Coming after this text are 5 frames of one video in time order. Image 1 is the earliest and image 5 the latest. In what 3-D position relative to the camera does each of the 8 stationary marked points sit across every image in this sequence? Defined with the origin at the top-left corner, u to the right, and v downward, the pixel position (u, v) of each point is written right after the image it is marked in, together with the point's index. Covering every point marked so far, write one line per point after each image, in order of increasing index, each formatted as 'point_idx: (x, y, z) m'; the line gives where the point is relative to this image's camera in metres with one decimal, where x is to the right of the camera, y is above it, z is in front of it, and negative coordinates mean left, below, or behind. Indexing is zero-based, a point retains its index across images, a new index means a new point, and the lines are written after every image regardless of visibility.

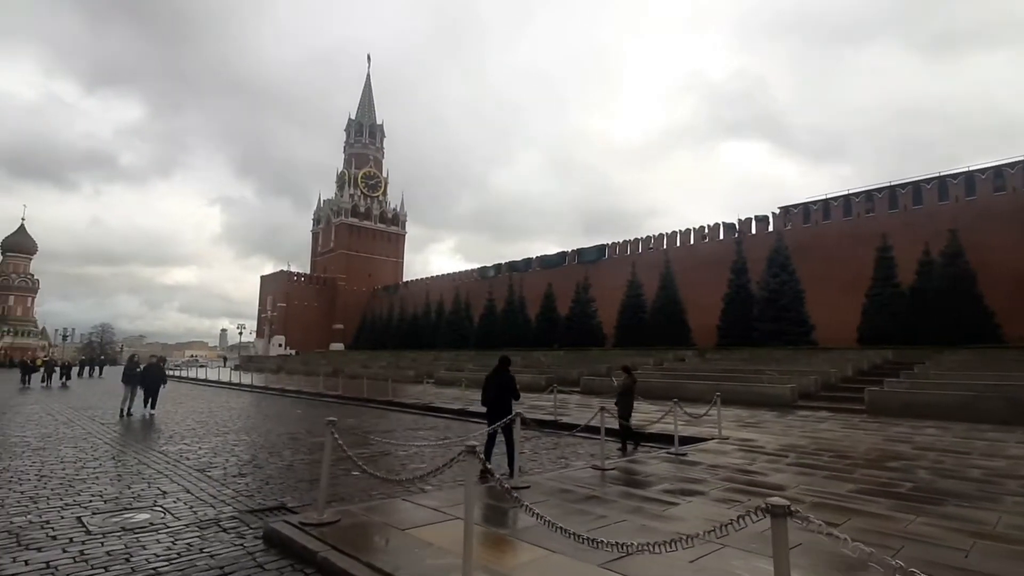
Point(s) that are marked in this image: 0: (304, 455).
0: (-2.8, -2.2, +6.6) m
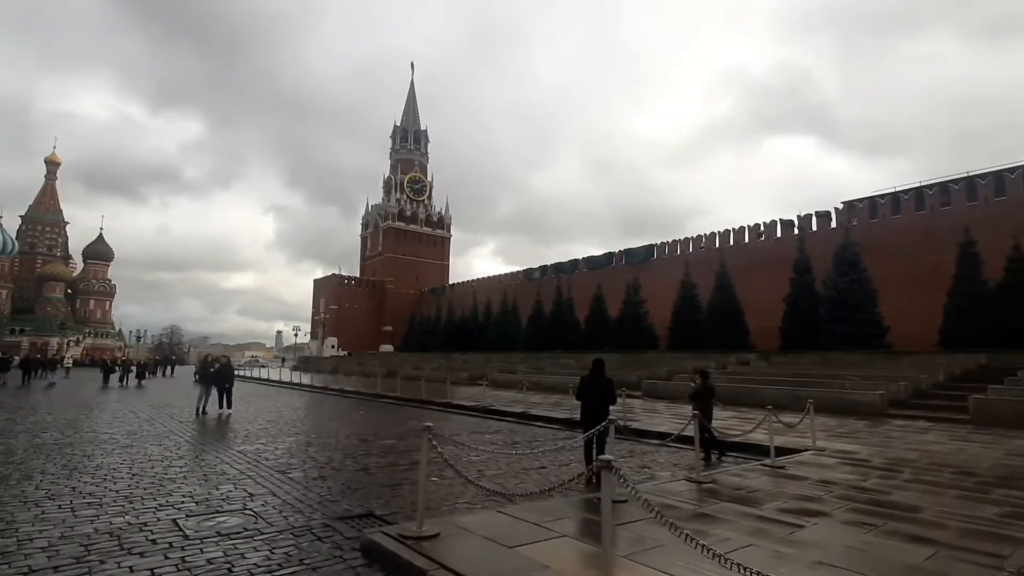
0: (-1.8, -2.2, +6.5) m
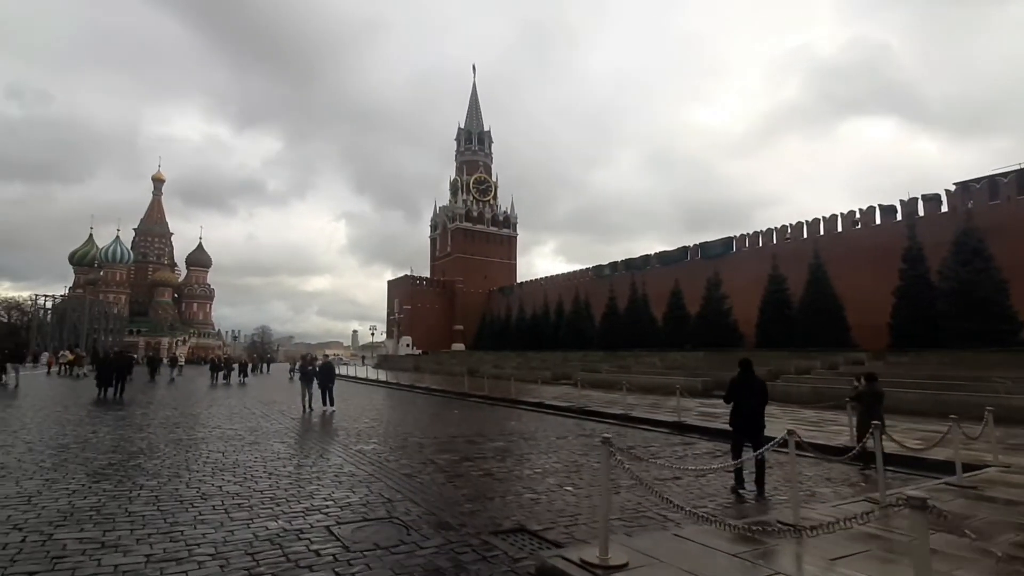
0: (-0.2, -2.2, +6.3) m
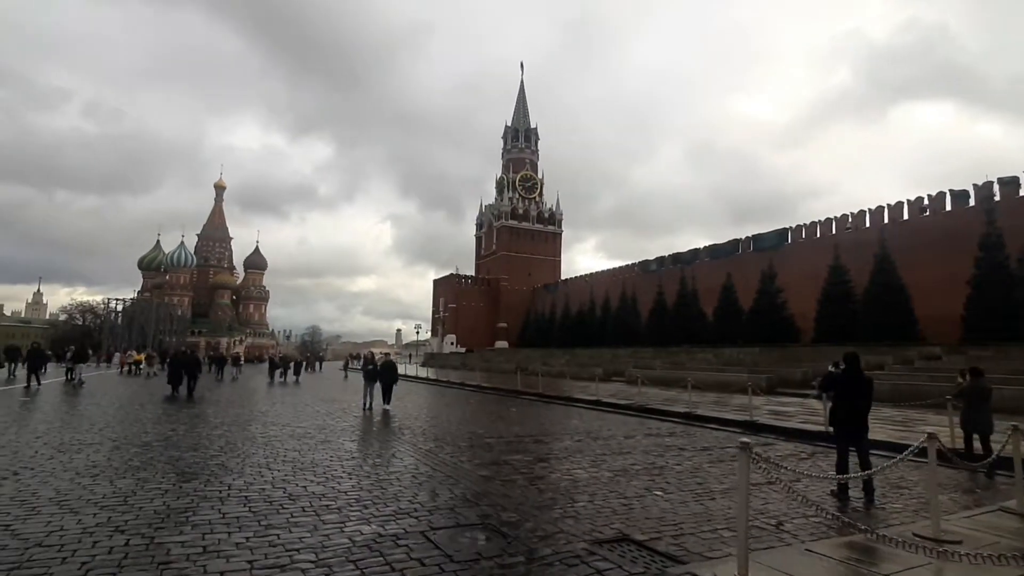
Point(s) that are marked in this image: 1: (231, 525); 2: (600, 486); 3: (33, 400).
0: (+0.7, -2.1, +6.0) m
1: (-2.1, -1.7, +3.6) m
2: (+0.9, -2.0, +4.9) m
3: (-12.7, -3.0, +13.1) m
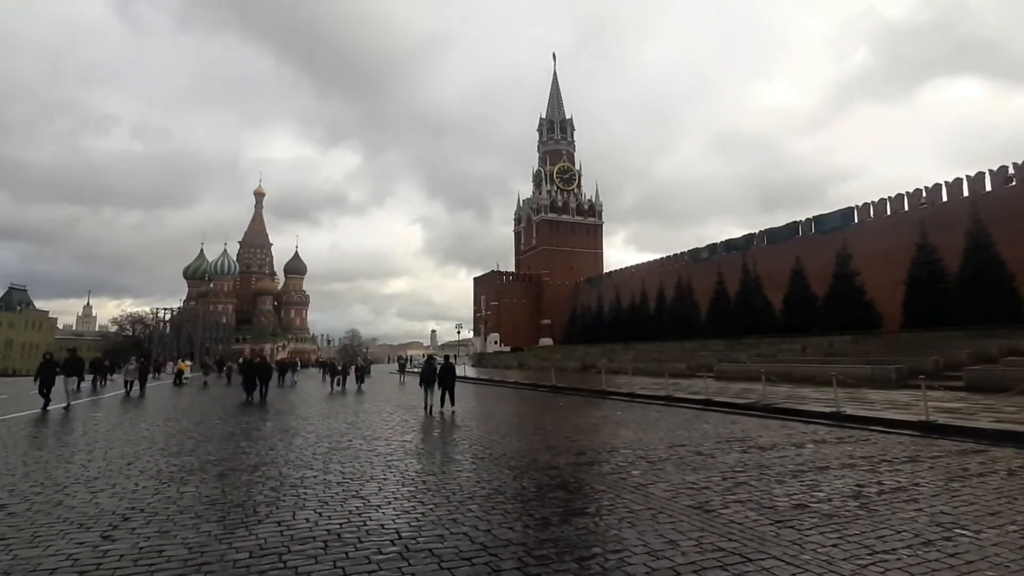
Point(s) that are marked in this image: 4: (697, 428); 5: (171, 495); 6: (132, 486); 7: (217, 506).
0: (+2.6, -1.9, +4.8) m
1: (-0.4, -1.6, +2.6) m
2: (+2.7, -1.7, +3.7) m
3: (-10.3, -3.3, +12.8) m
4: (+3.3, -2.4, +8.8) m
5: (-3.4, -2.0, +4.9) m
6: (-4.0, -2.1, +5.2) m
7: (-2.7, -2.0, +4.5) m
